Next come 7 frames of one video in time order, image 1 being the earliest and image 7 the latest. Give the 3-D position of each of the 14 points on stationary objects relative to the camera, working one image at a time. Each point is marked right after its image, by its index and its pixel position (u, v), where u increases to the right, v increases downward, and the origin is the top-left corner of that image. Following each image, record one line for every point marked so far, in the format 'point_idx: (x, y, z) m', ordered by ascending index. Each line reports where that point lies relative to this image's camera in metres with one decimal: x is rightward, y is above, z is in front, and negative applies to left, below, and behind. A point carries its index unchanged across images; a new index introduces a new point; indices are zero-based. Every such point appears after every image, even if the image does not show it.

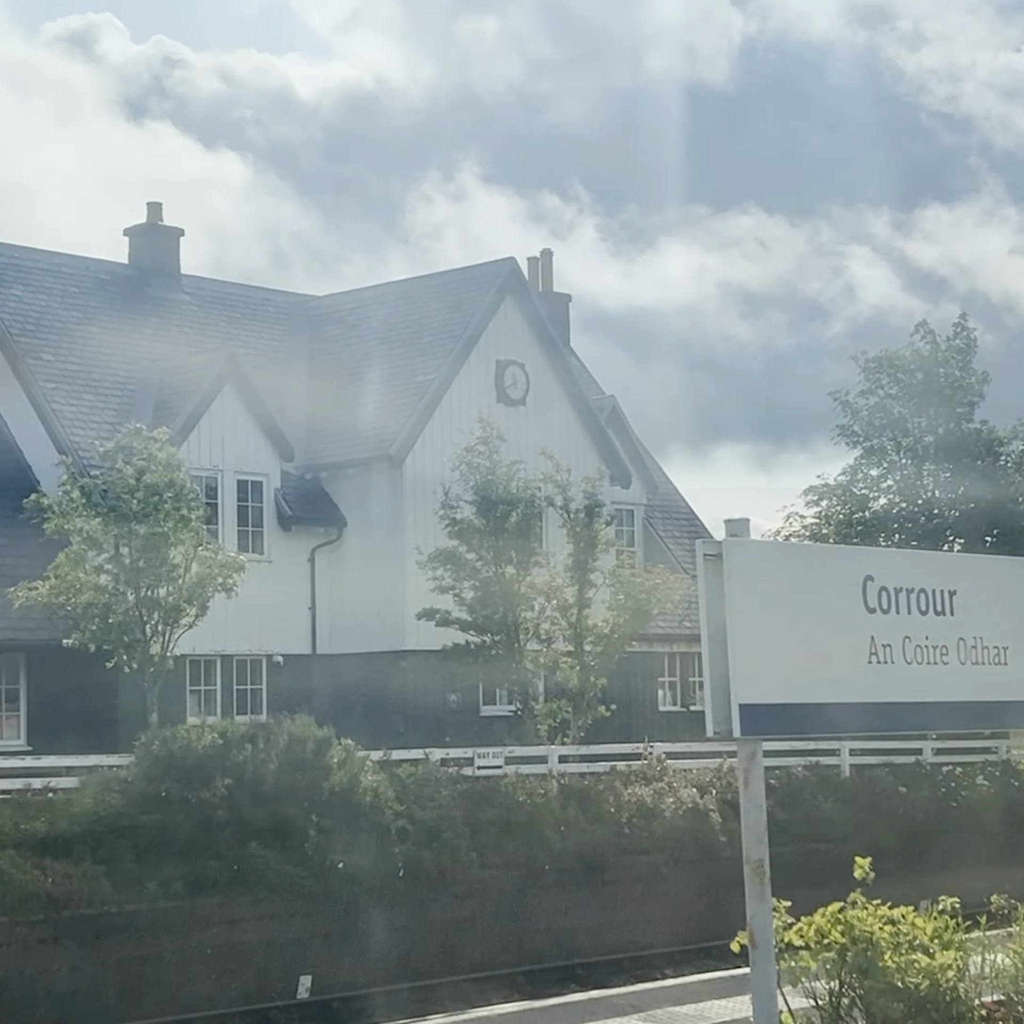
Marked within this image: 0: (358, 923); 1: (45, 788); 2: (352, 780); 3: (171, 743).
0: (-1.6, -4.3, +17.2) m
1: (-4.6, -2.7, +16.5) m
2: (-1.7, -2.8, +17.8) m
3: (-3.5, -2.3, +17.1) m
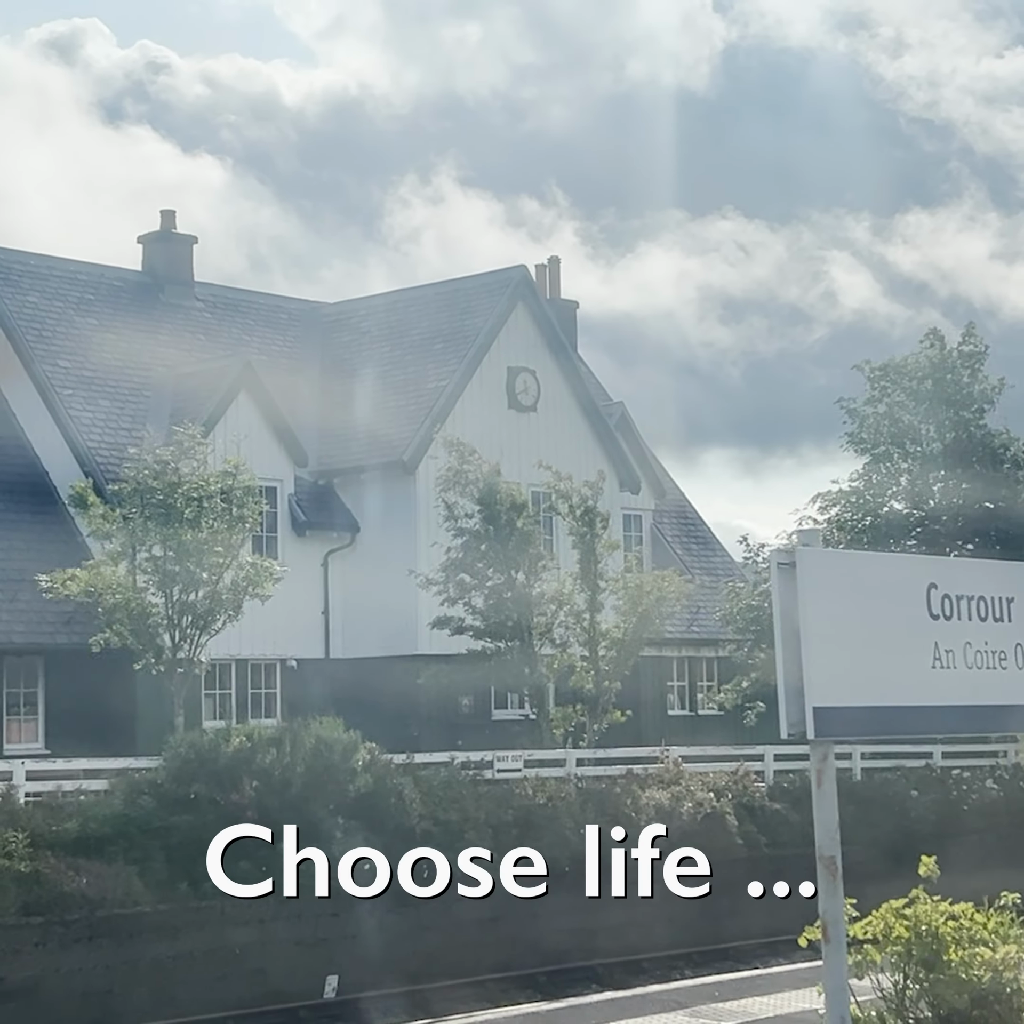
0: (-1.3, -4.3, +17.4) m
1: (-4.4, -2.8, +16.7) m
2: (-1.5, -2.9, +18.0) m
3: (-3.3, -2.4, +17.3) m
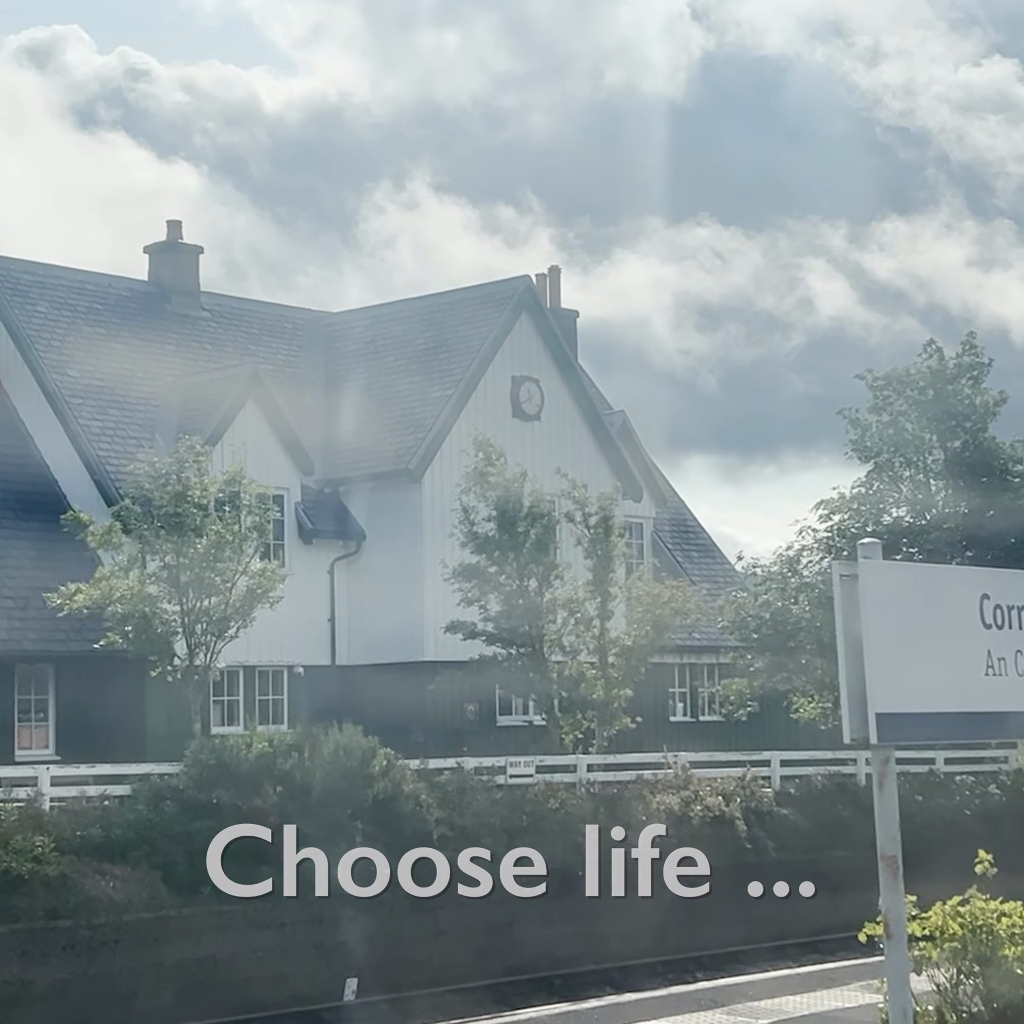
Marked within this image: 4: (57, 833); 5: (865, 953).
0: (-1.2, -4.4, +17.7) m
1: (-4.2, -2.9, +16.9) m
2: (-1.3, -3.0, +18.3) m
3: (-3.1, -2.5, +17.5) m
4: (-4.4, -3.1, +16.0) m
5: (+4.2, -5.3, +19.9) m
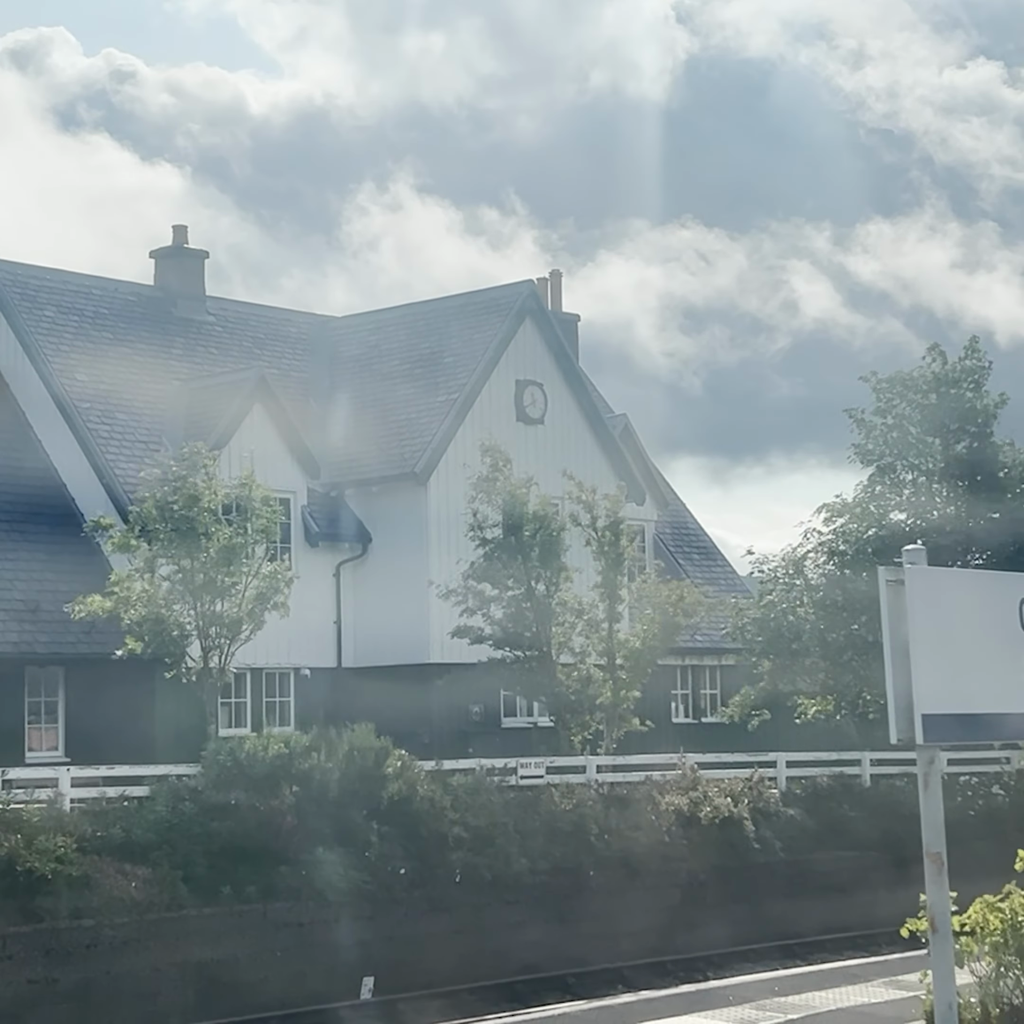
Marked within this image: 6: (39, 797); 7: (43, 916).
0: (-1.0, -4.5, +17.9) m
1: (-4.0, -2.9, +17.1) m
2: (-1.2, -3.1, +18.5) m
3: (-2.9, -2.5, +17.7) m
4: (-4.2, -3.1, +16.2) m
5: (+4.4, -5.3, +20.2) m
6: (-4.7, -2.8, +16.5) m
7: (-4.3, -3.7, +15.3) m
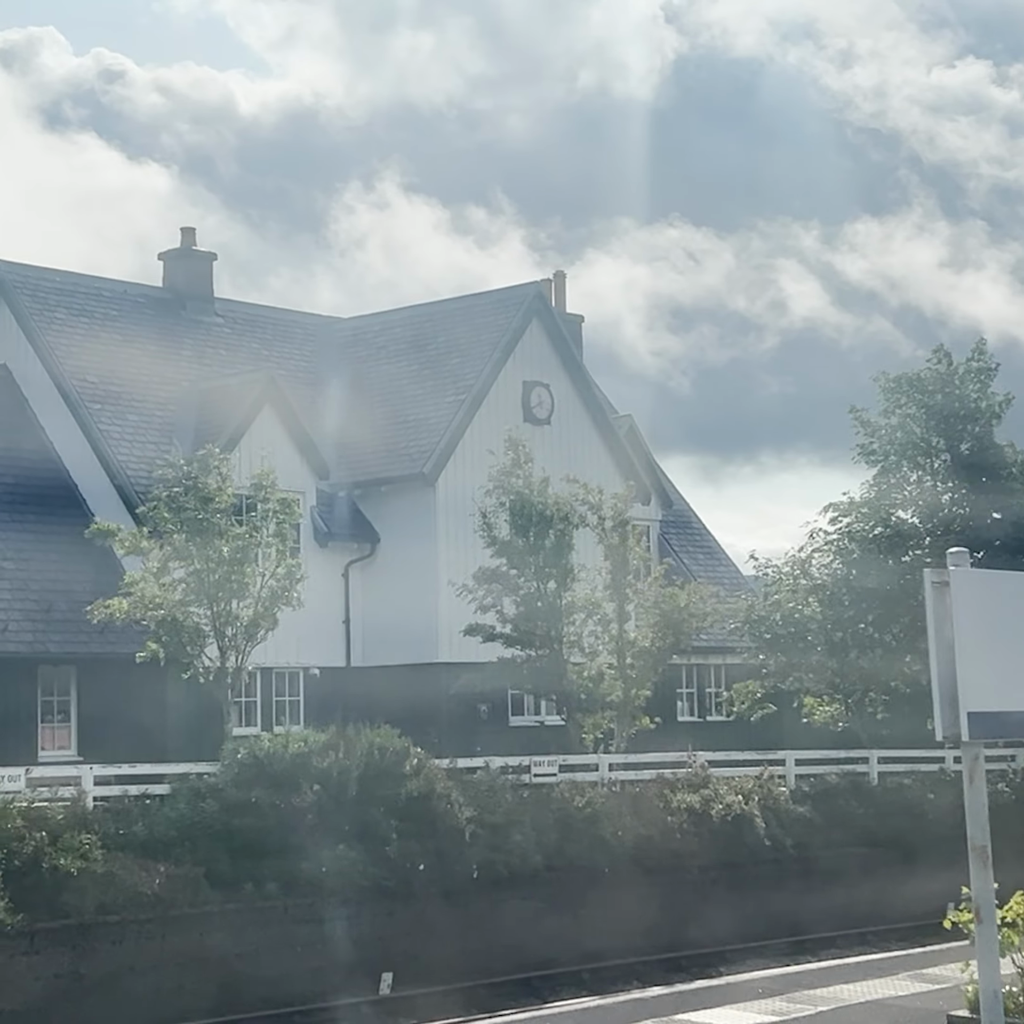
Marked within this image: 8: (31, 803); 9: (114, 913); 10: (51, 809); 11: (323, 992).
0: (-0.8, -4.5, +18.1) m
1: (-3.9, -2.9, +17.3) m
2: (-1.0, -3.1, +18.7) m
3: (-2.8, -2.5, +17.9) m
4: (-4.0, -3.1, +16.4) m
5: (+4.5, -5.3, +20.4) m
6: (-4.5, -2.8, +16.7) m
7: (-4.1, -3.7, +15.4) m
8: (-4.7, -2.8, +16.2) m
9: (-3.7, -3.8, +15.7) m
10: (-4.5, -2.9, +16.3) m
11: (-1.9, -4.9, +17.0) m
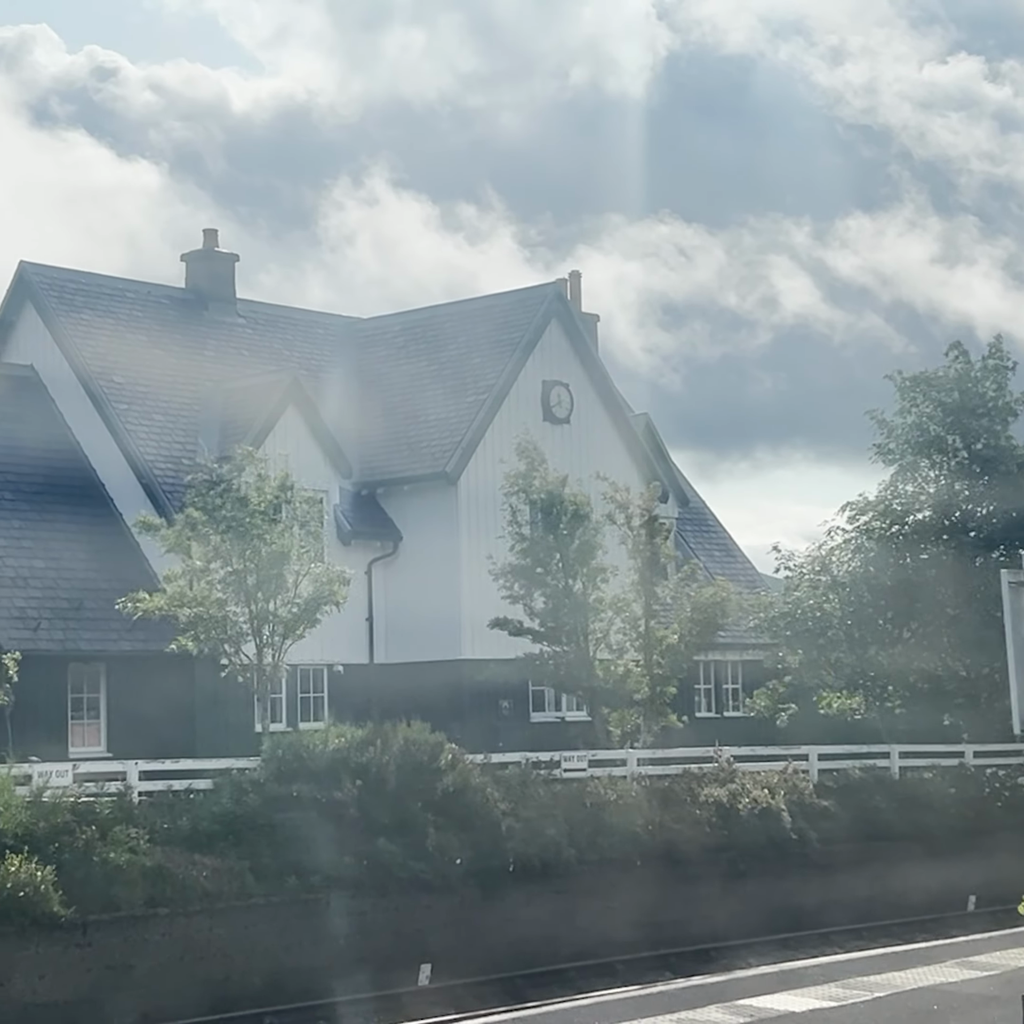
0: (-0.4, -4.5, +18.4) m
1: (-3.5, -2.9, +17.6) m
2: (-0.6, -3.1, +19.0) m
3: (-2.4, -2.5, +18.2) m
4: (-3.6, -3.1, +16.7) m
5: (+4.9, -5.3, +20.7) m
6: (-4.1, -2.8, +17.0) m
7: (-3.7, -3.7, +15.8) m
8: (-4.3, -2.8, +16.5) m
9: (-3.4, -3.8, +16.0) m
10: (-4.1, -2.9, +16.6) m
11: (-1.5, -4.9, +17.3) m
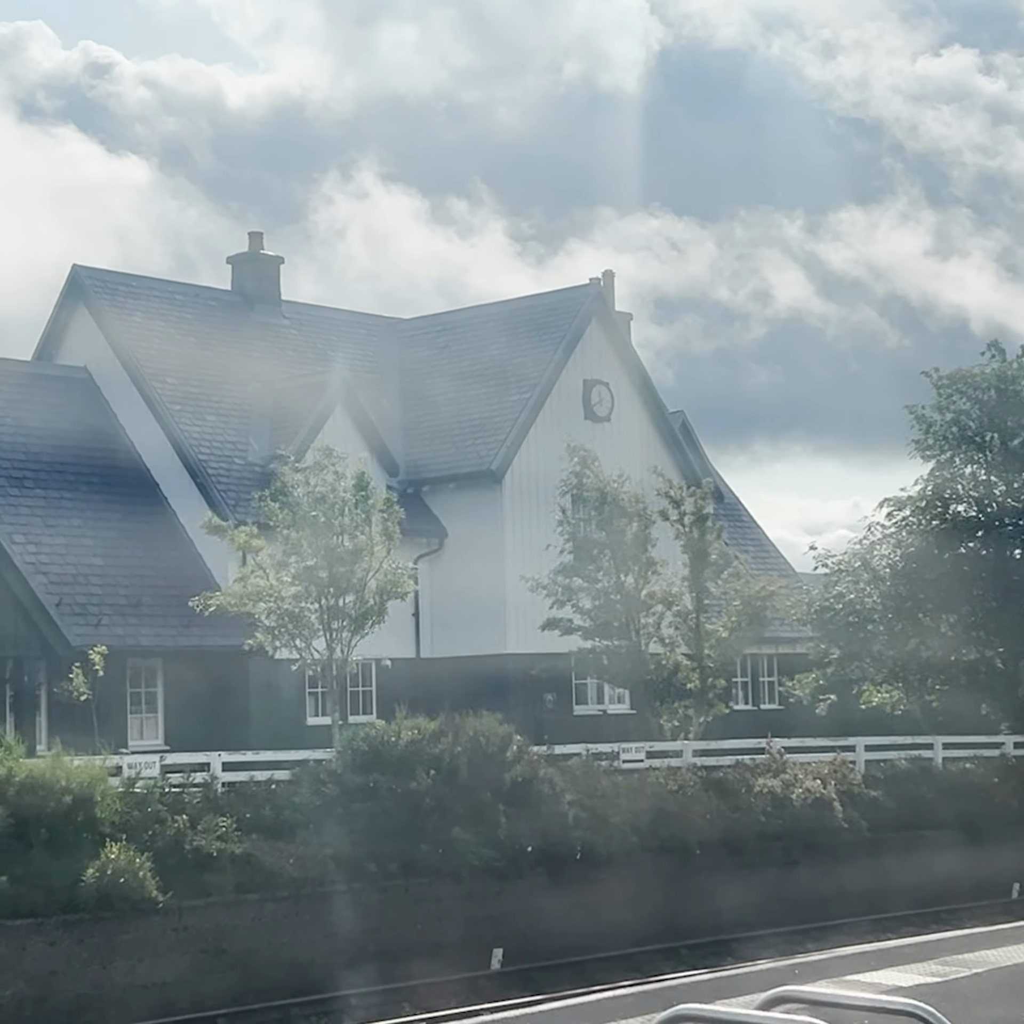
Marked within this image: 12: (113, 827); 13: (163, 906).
0: (+0.3, -4.4, +18.9) m
1: (-2.7, -2.9, +18.2) m
2: (+0.2, -3.0, +19.6) m
3: (-1.6, -2.5, +18.8) m
4: (-2.9, -3.1, +17.3) m
5: (+5.7, -5.3, +21.3) m
6: (-3.3, -2.8, +17.6) m
7: (-2.9, -3.7, +16.3) m
8: (-3.5, -2.8, +17.0) m
9: (-2.6, -3.8, +16.6) m
10: (-3.3, -2.9, +17.1) m
11: (-0.7, -4.9, +17.9) m
12: (-3.9, -3.1, +16.2) m
13: (-3.3, -3.7, +15.8) m
